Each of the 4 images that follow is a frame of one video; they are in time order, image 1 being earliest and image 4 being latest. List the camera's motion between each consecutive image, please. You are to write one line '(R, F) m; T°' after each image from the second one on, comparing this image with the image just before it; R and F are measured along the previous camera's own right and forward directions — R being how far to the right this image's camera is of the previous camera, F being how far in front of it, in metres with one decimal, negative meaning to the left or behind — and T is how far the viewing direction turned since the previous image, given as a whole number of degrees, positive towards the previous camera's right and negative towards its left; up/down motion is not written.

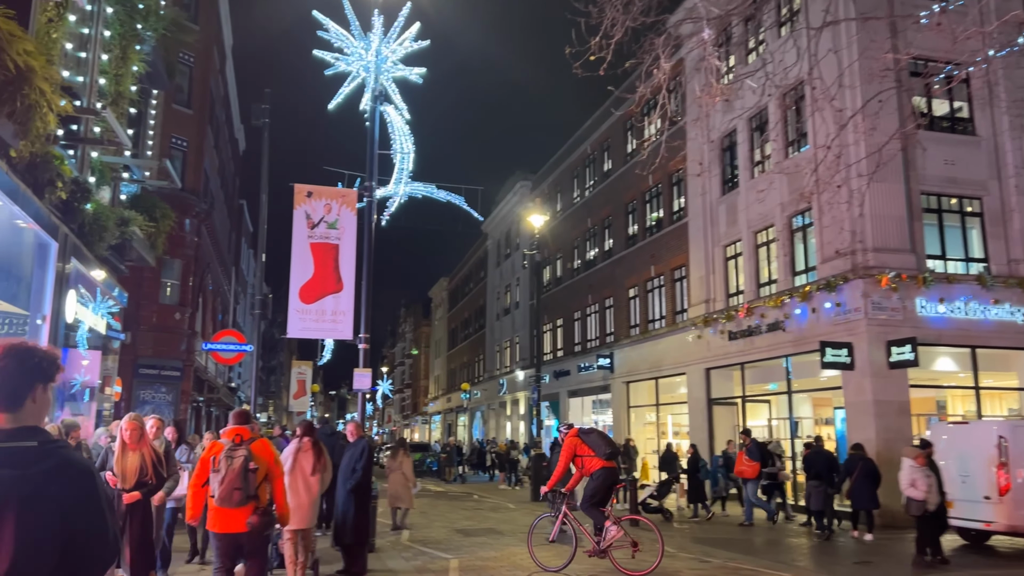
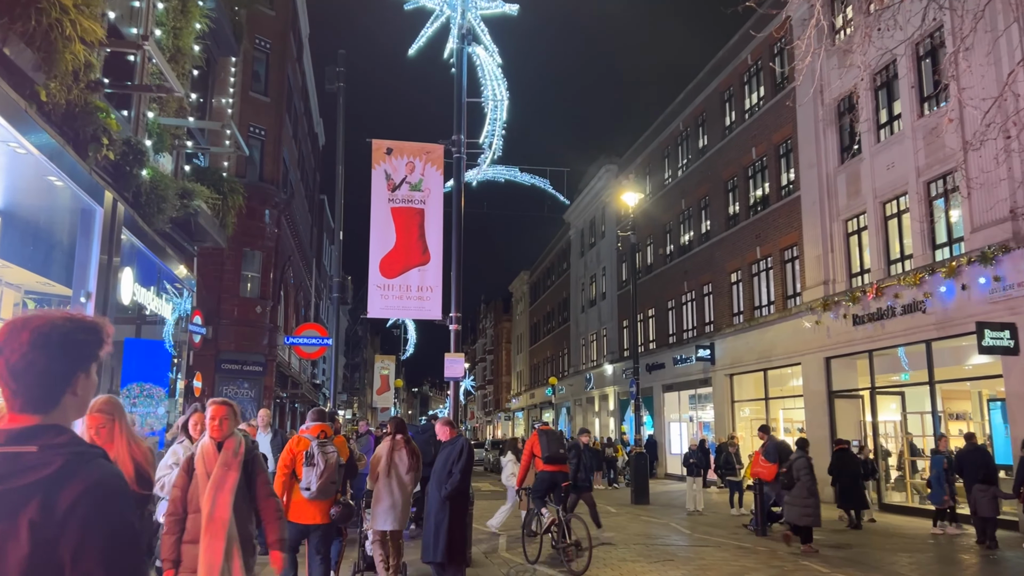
(-0.4, +1.6) m; -6°
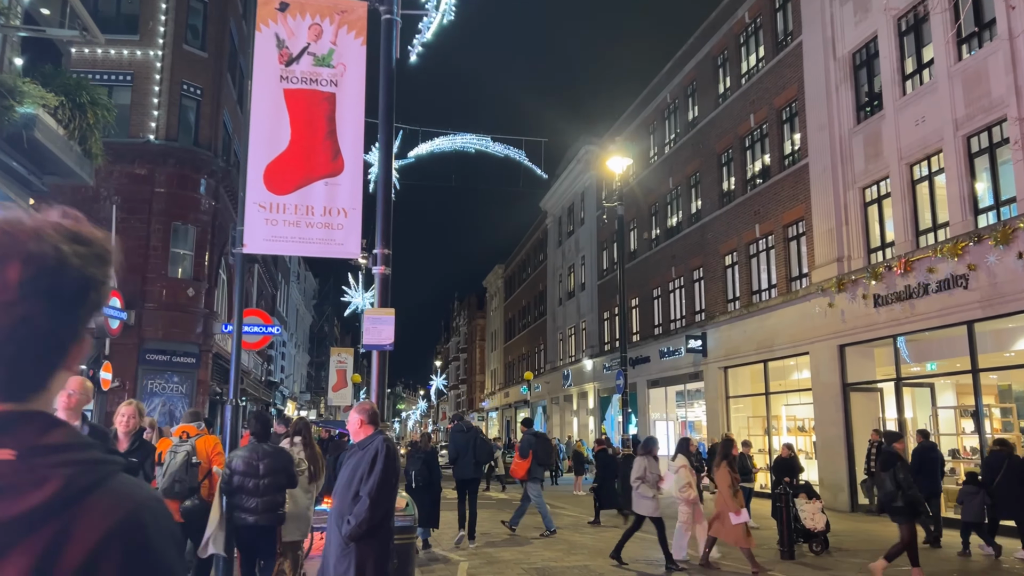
(+0.2, +2.7) m; +2°
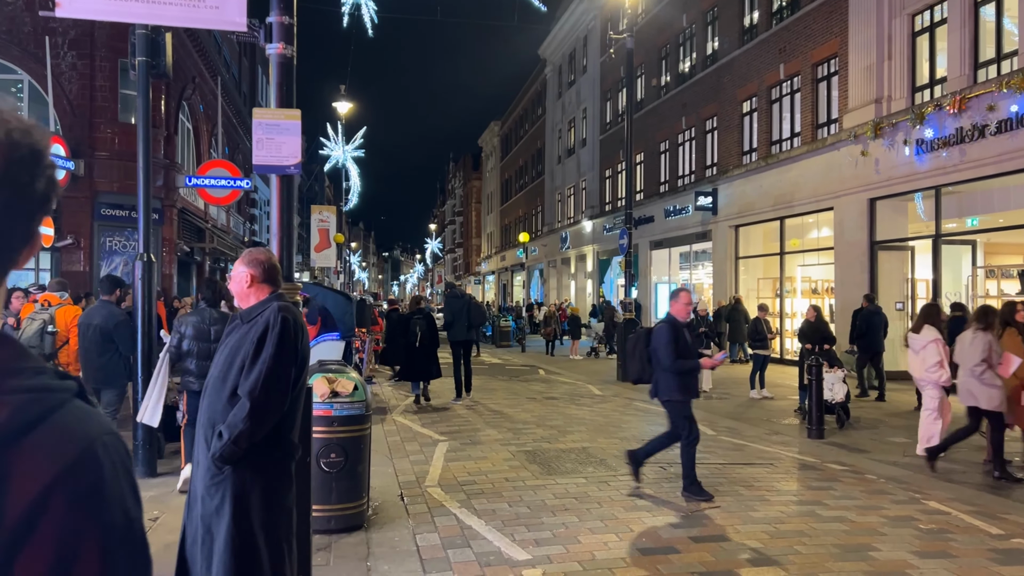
(+0.1, +1.7) m; 0°
